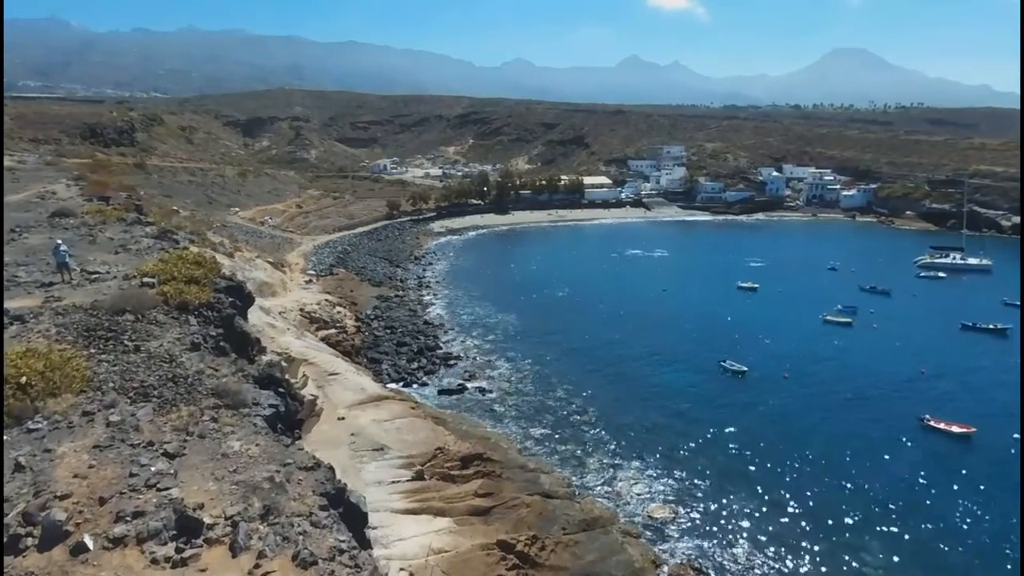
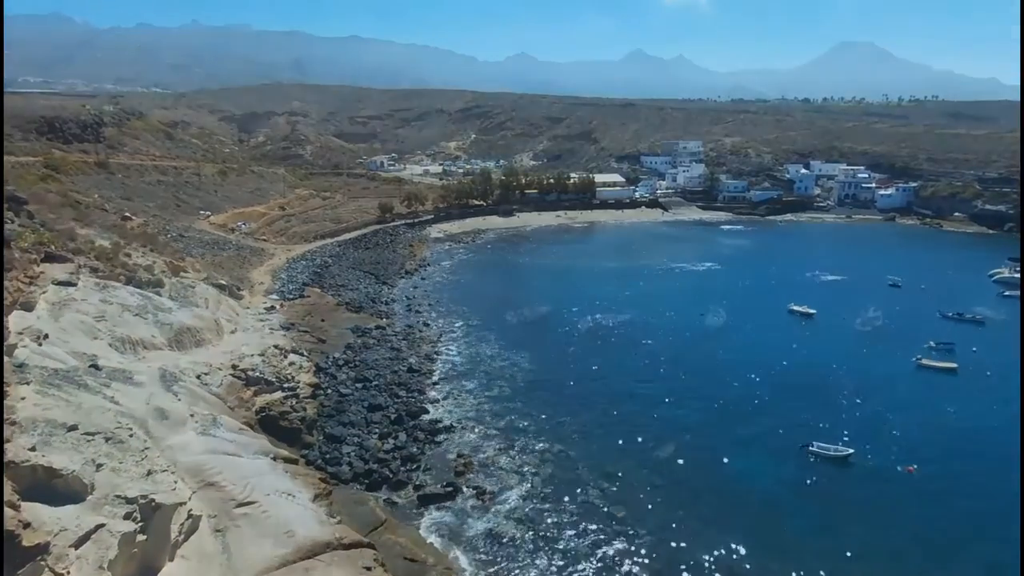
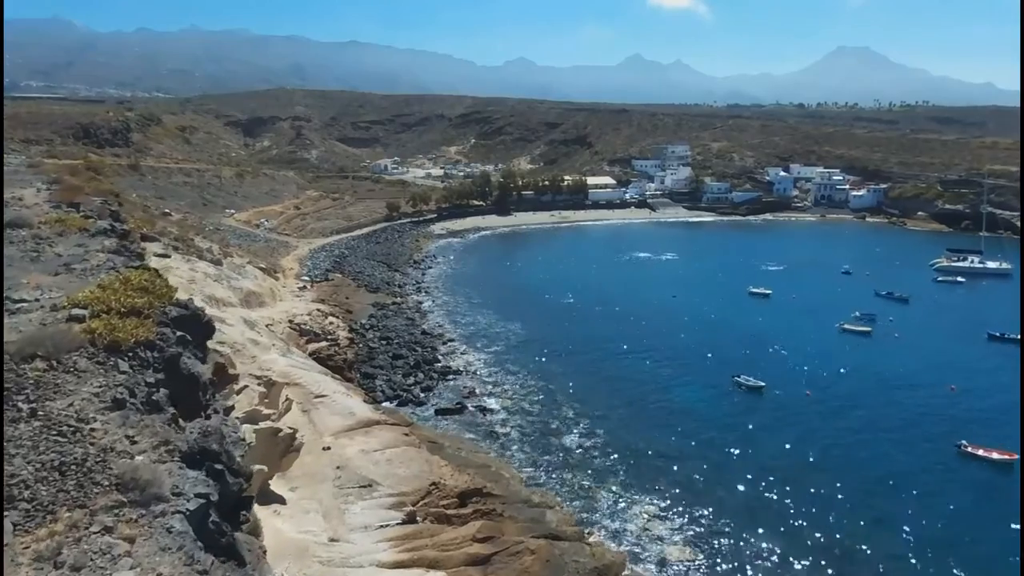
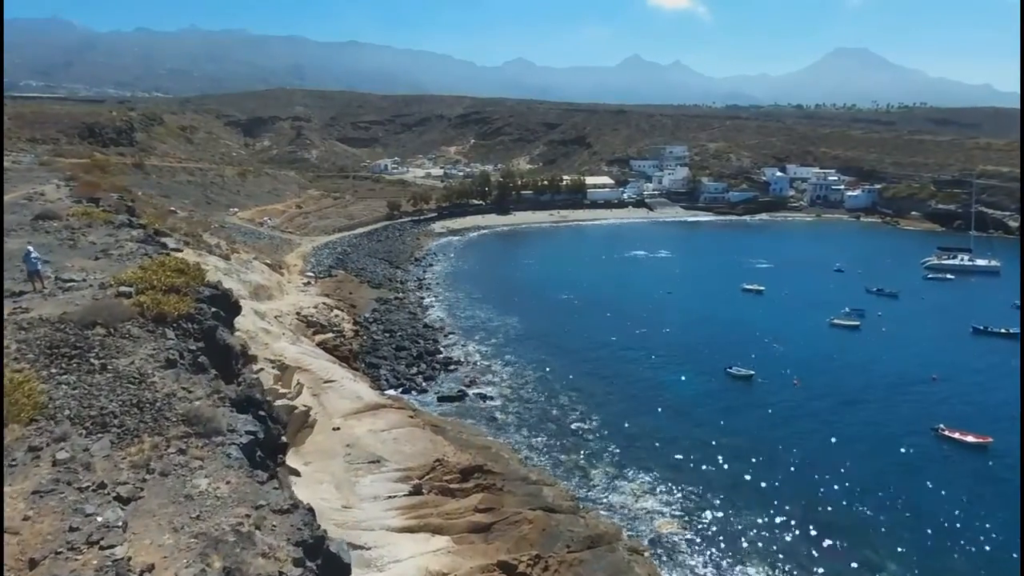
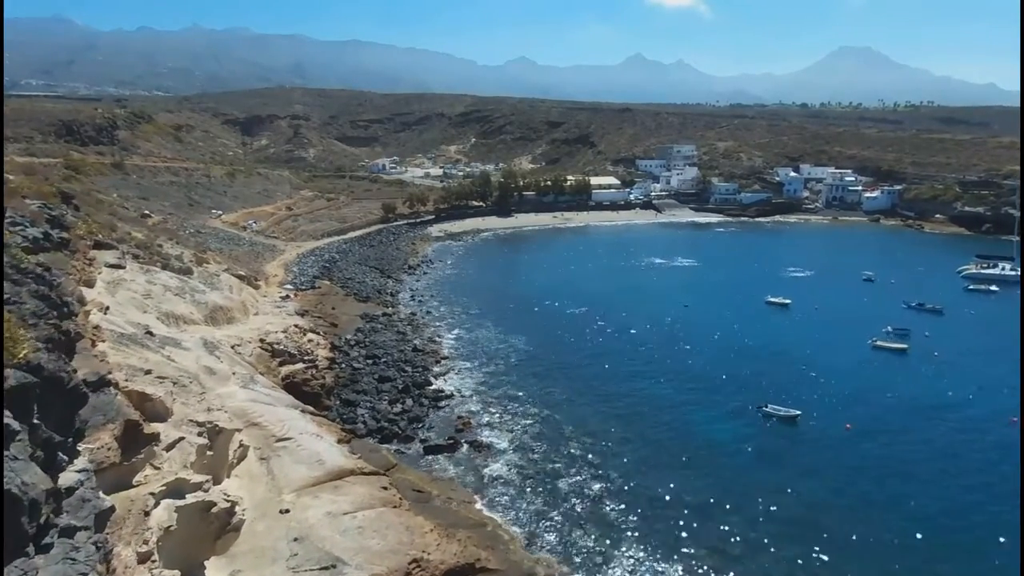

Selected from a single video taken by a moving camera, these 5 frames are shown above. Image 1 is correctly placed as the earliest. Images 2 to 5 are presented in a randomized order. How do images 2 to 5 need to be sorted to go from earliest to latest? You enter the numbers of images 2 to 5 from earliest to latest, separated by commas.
4, 3, 5, 2
